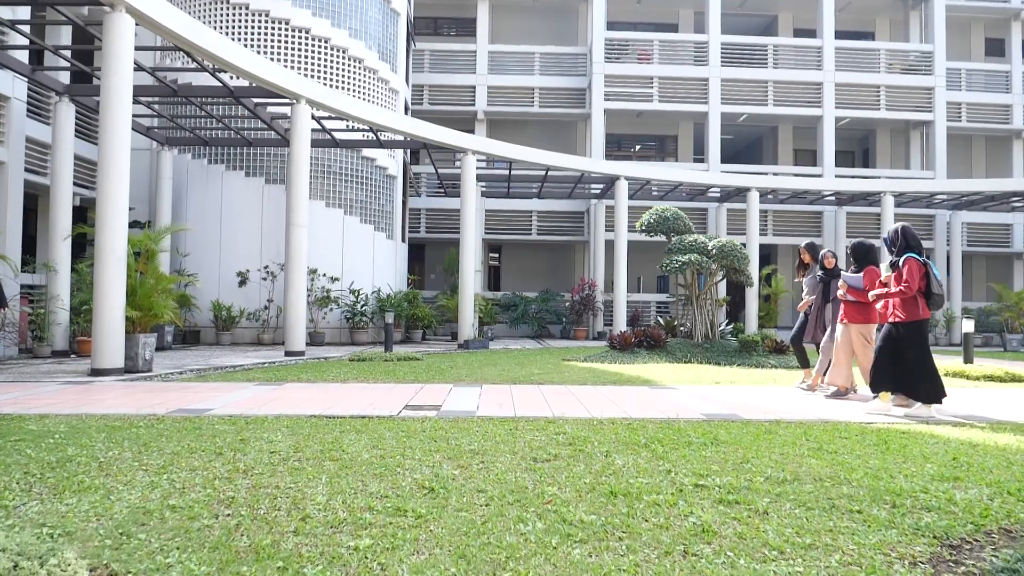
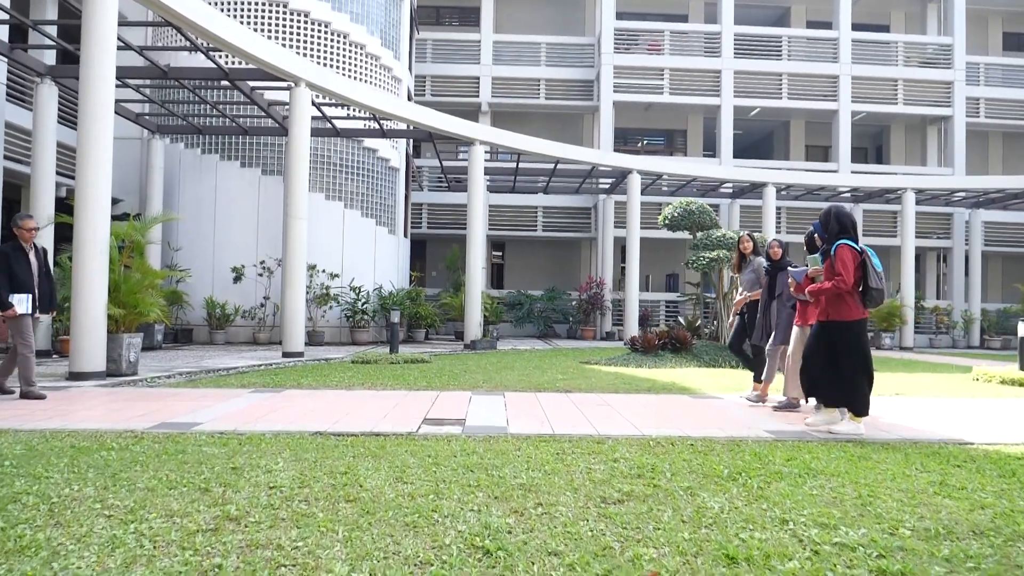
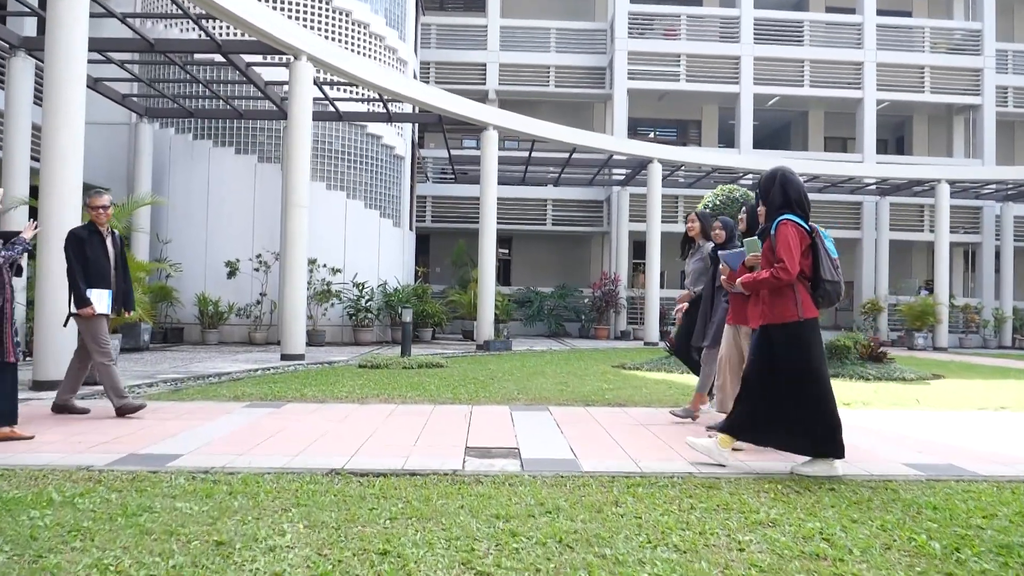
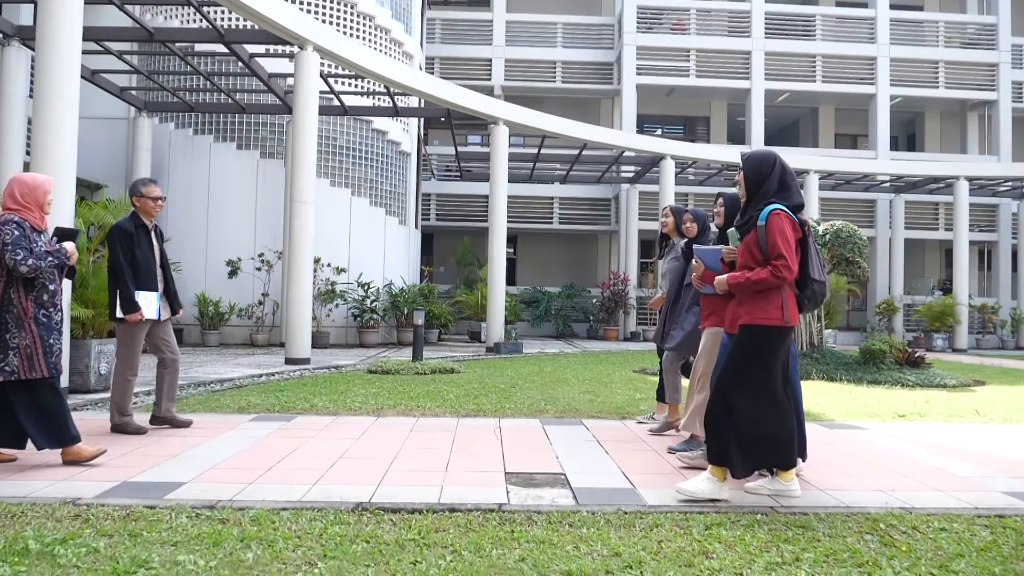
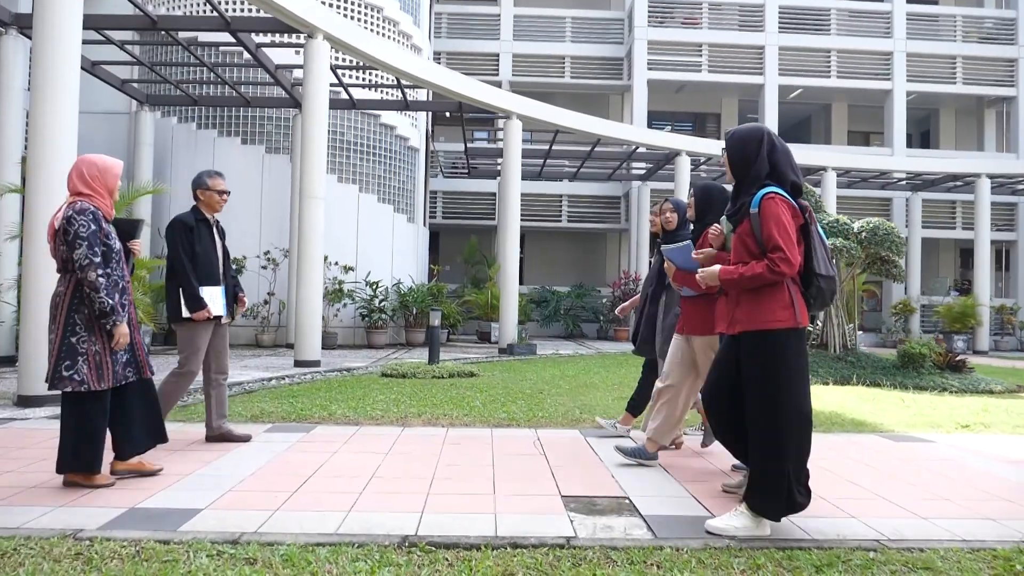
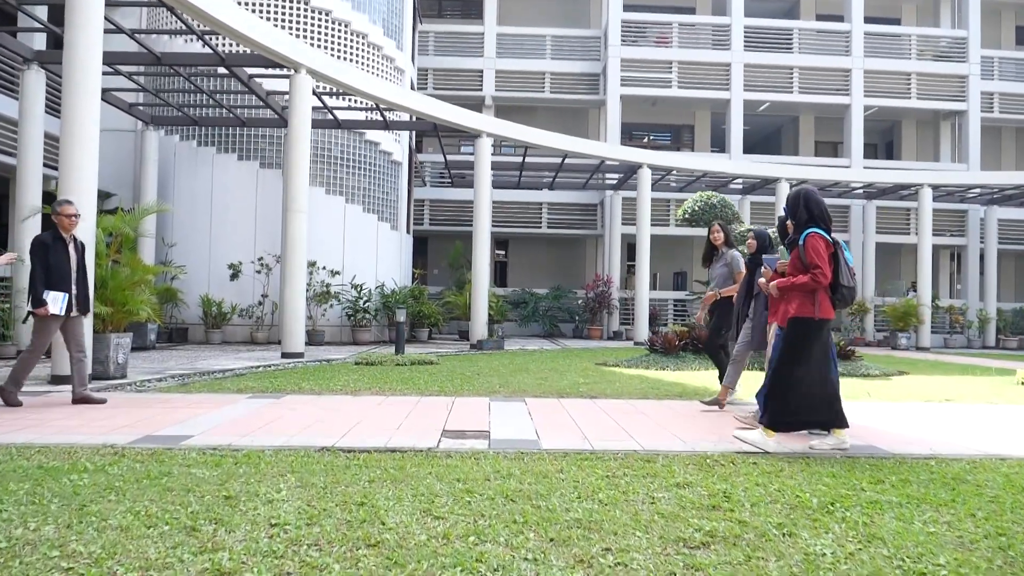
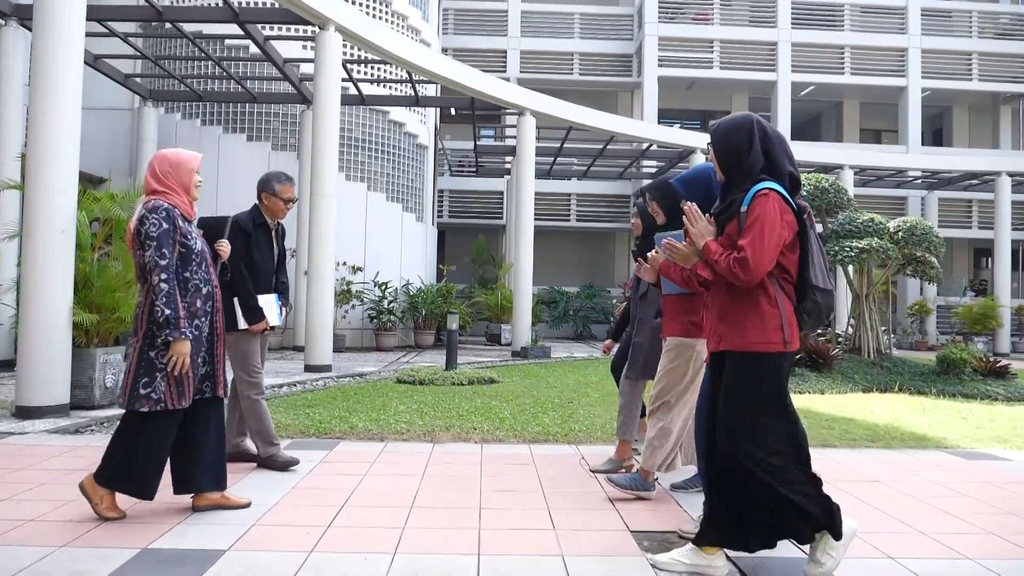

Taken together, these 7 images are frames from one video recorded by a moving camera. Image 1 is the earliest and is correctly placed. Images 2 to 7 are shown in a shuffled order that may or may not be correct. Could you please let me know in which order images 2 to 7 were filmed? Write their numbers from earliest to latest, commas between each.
2, 6, 3, 4, 5, 7
